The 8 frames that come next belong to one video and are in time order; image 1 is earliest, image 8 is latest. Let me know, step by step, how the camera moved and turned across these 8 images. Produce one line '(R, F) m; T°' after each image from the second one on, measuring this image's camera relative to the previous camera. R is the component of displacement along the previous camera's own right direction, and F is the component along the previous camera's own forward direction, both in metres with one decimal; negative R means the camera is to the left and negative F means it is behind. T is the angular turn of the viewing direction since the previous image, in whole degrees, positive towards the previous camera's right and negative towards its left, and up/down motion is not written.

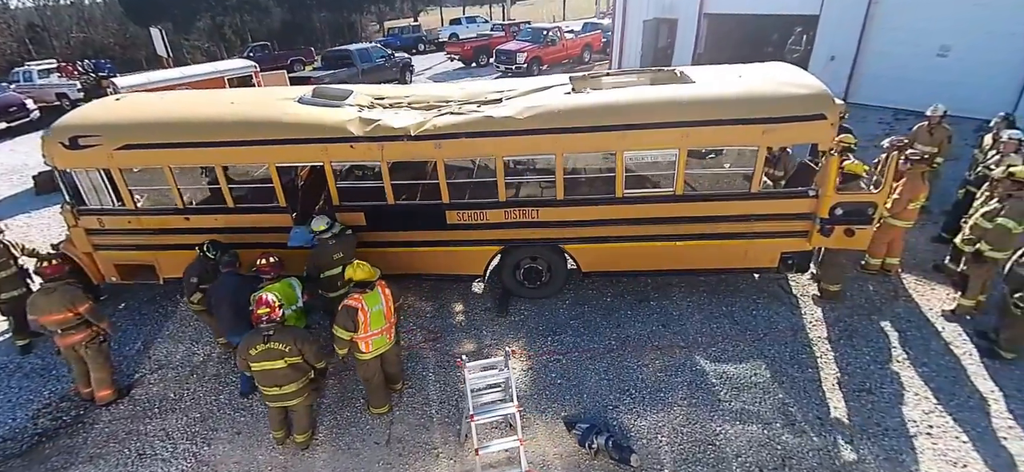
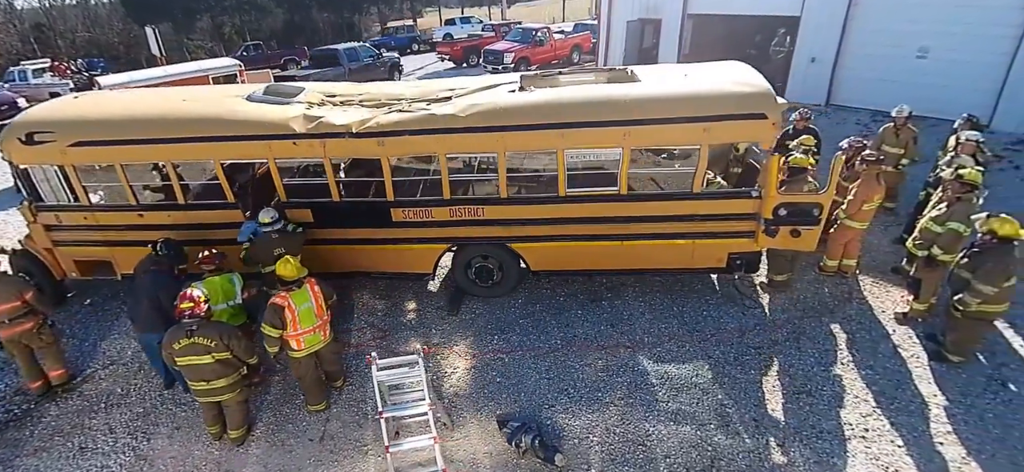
(+0.6, 0.0) m; -1°
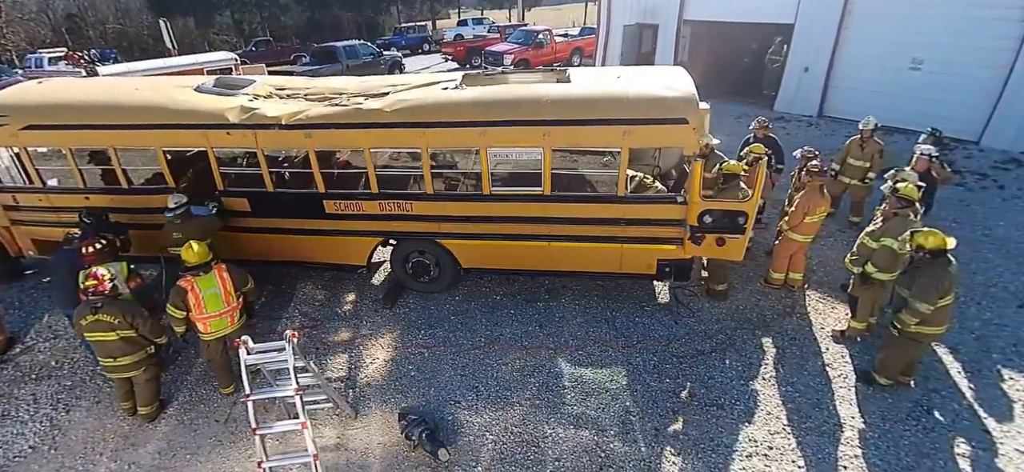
(+0.9, 0.0) m; -2°
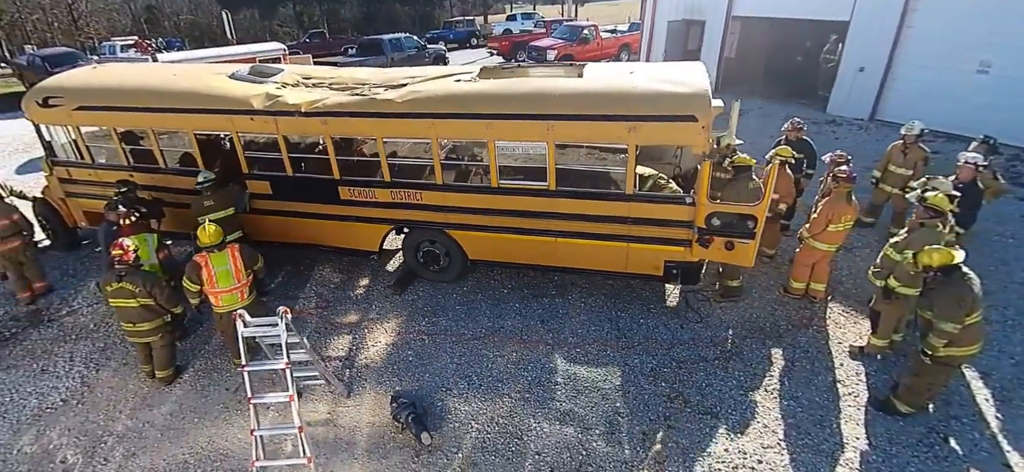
(+0.4, 0.0) m; -5°
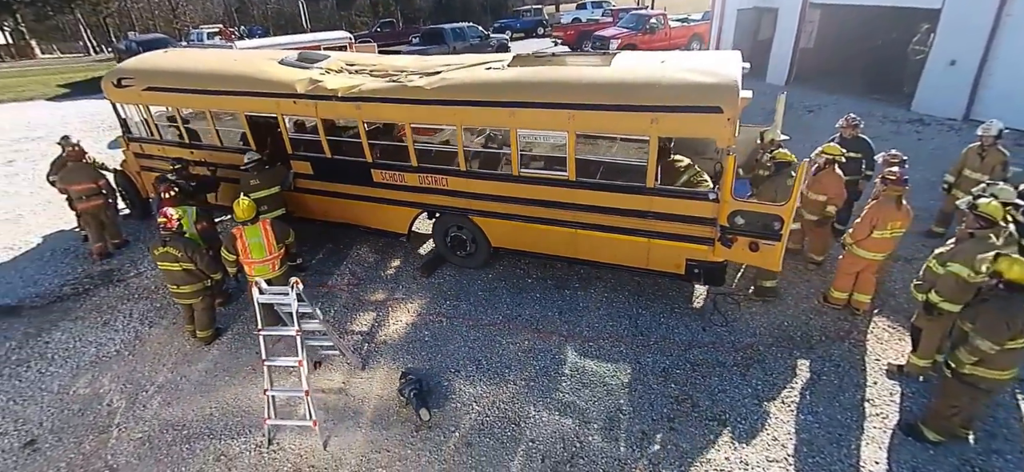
(+0.4, 0.0) m; -8°
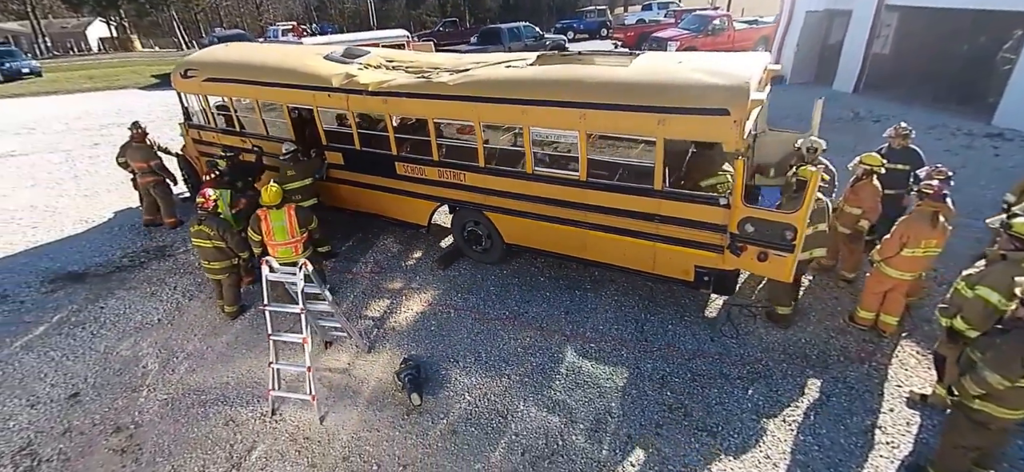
(+0.5, 0.0) m; -7°
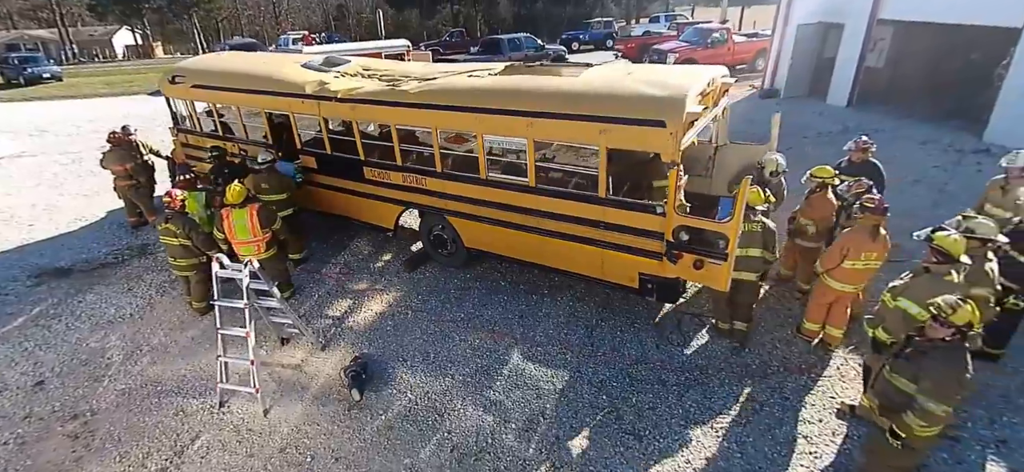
(+0.6, -0.1) m; -2°
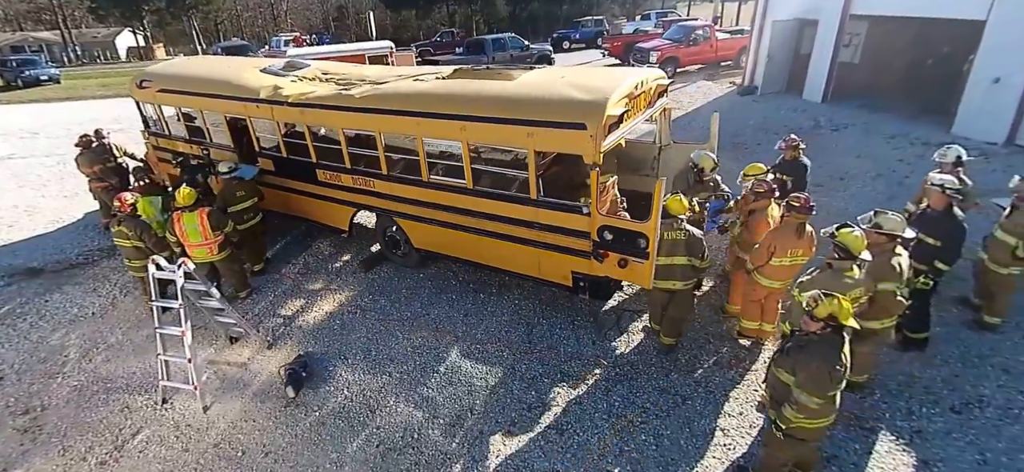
(+0.7, -0.1) m; -1°
